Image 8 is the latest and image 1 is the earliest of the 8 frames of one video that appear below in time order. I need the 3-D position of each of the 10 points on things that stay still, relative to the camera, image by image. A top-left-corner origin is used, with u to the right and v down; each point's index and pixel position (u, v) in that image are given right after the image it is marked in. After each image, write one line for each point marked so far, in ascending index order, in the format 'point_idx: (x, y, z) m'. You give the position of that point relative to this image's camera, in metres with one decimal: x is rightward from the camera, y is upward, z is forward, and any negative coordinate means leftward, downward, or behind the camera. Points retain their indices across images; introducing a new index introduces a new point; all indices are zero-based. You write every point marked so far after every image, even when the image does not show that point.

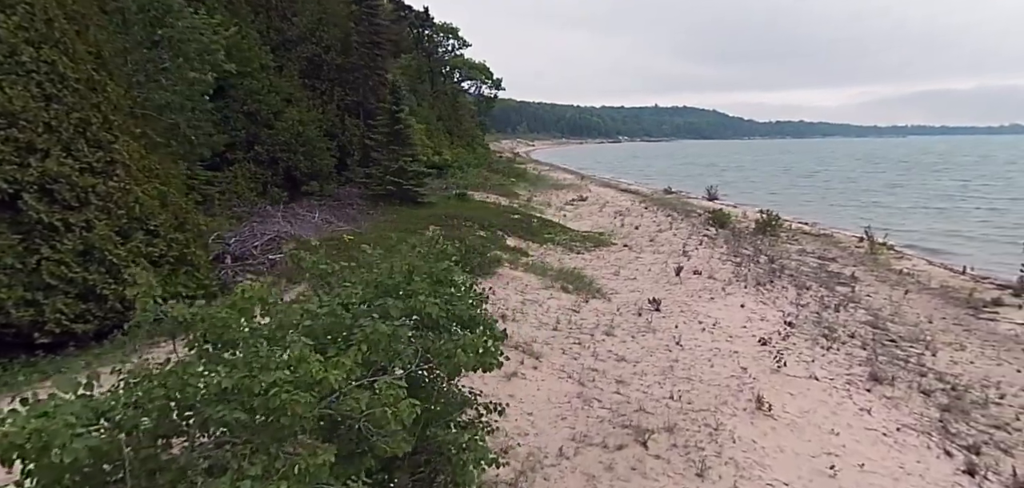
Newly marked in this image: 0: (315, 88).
0: (-5.0, +3.9, +15.4) m
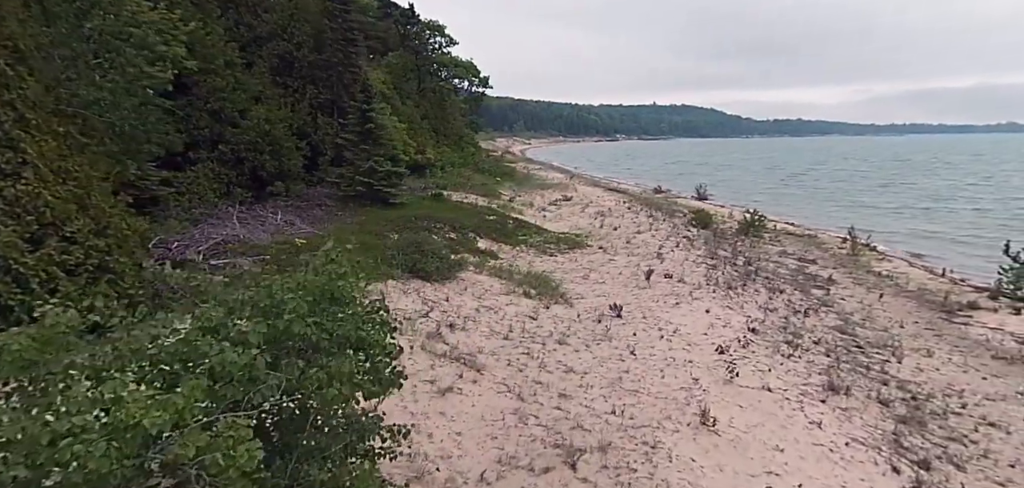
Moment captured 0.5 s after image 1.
0: (-5.6, +3.9, +15.2) m
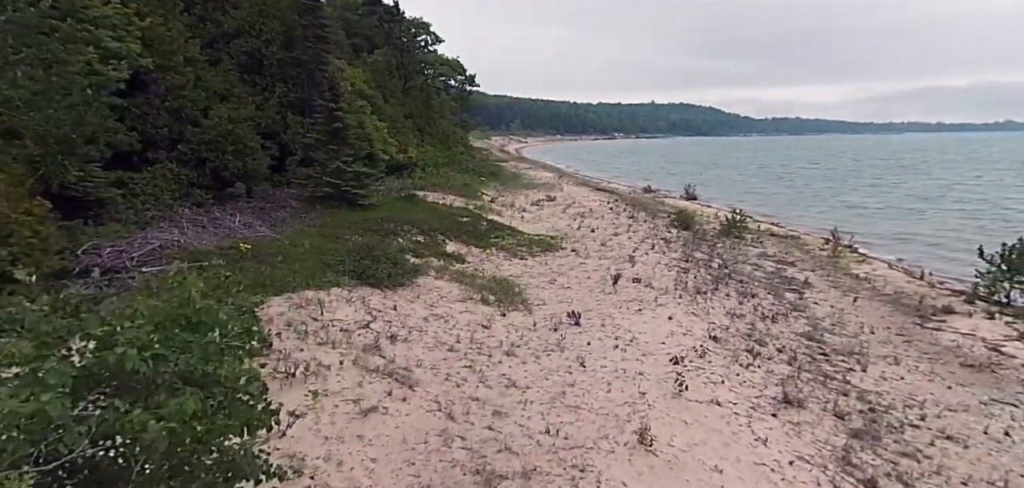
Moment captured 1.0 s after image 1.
0: (-6.2, +3.9, +14.8) m
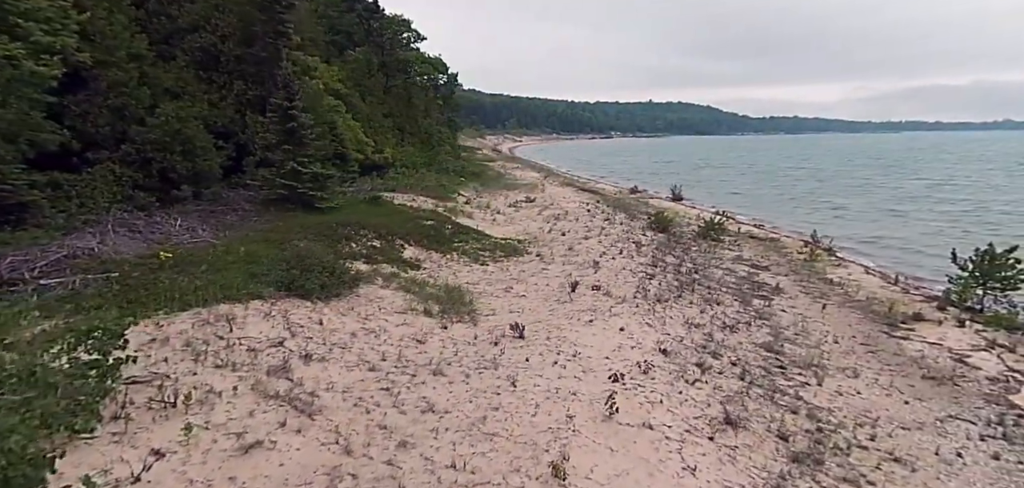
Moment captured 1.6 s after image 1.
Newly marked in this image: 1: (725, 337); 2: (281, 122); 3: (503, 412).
0: (-7.1, +3.8, +14.4) m
1: (+3.3, -1.5, +9.6) m
2: (-5.2, +2.7, +13.8) m
3: (-0.1, -1.4, +5.2) m
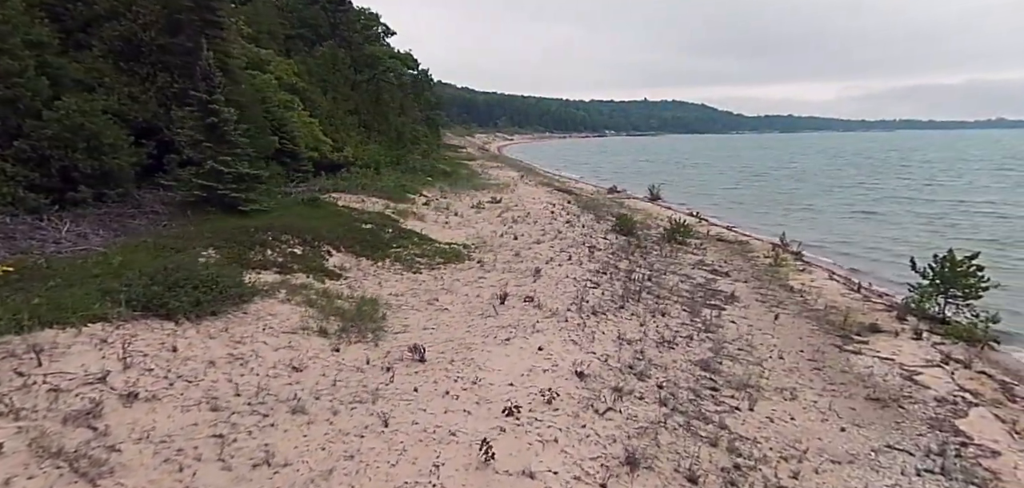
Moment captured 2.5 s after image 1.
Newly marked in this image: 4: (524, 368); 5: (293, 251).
0: (-8.3, +3.7, +13.4) m
1: (+2.2, -1.6, +9.0) m
2: (-6.5, +2.7, +12.9) m
3: (-1.1, -1.6, +4.5) m
4: (+0.2, -1.4, +7.0) m
5: (-3.9, -0.1, +10.9) m
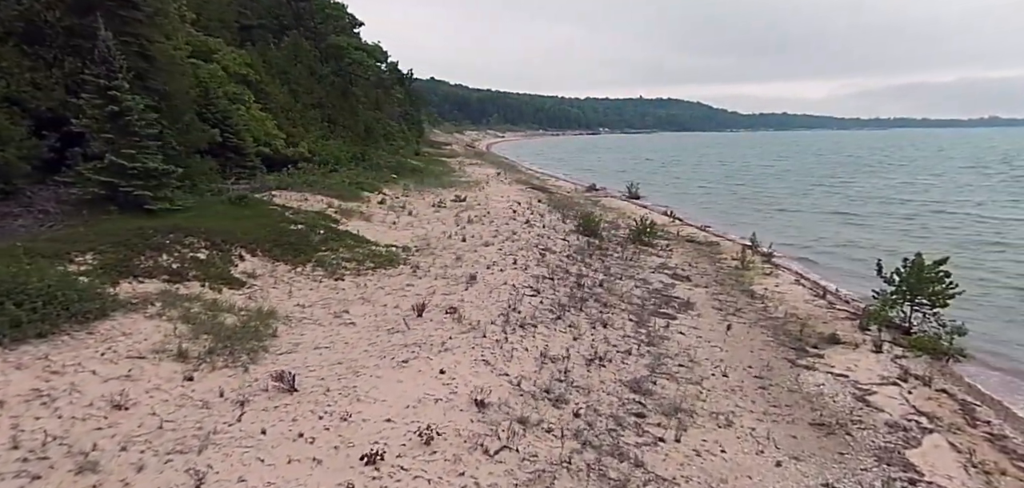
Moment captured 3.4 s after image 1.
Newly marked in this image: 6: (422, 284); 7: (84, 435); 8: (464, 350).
0: (-9.6, +3.7, +12.2) m
1: (+1.0, -1.7, +8.1) m
2: (-7.8, +2.6, +11.8) m
3: (-2.2, -1.7, +3.5) m
4: (-0.9, -1.5, +6.1) m
5: (-5.1, -0.2, +9.9) m
6: (-1.6, -0.7, +11.1) m
7: (-3.1, -1.4, +4.5) m
8: (-0.6, -1.3, +7.7) m
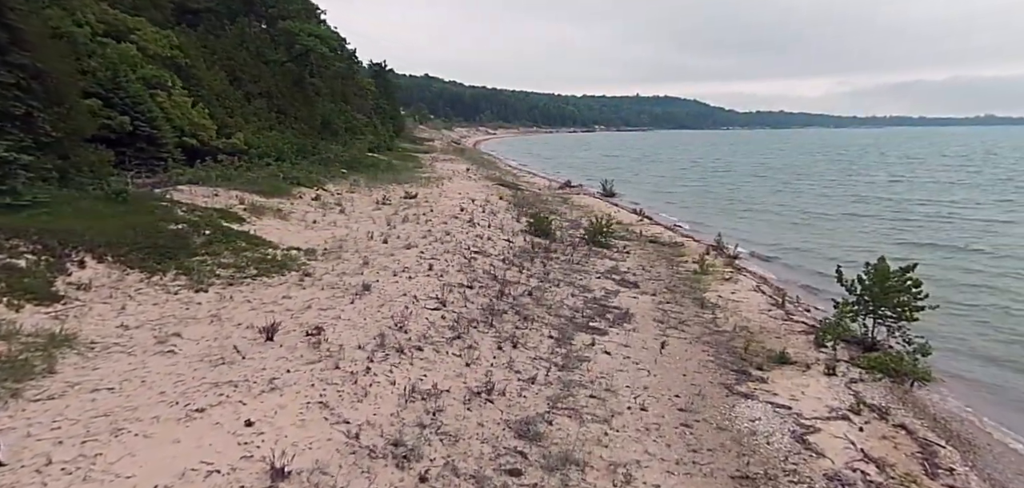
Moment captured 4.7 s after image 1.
0: (-11.2, +3.7, +10.3) m
1: (-0.5, -1.8, +6.5) m
2: (-9.4, +2.6, +10.0) m
3: (-3.6, -1.8, +1.9) m
4: (-2.4, -1.6, +4.5) m
5: (-6.7, -0.2, +8.2) m
6: (-3.2, -0.8, +9.4) m
7: (-4.5, -1.5, +2.8) m
8: (-2.1, -1.4, +6.1) m
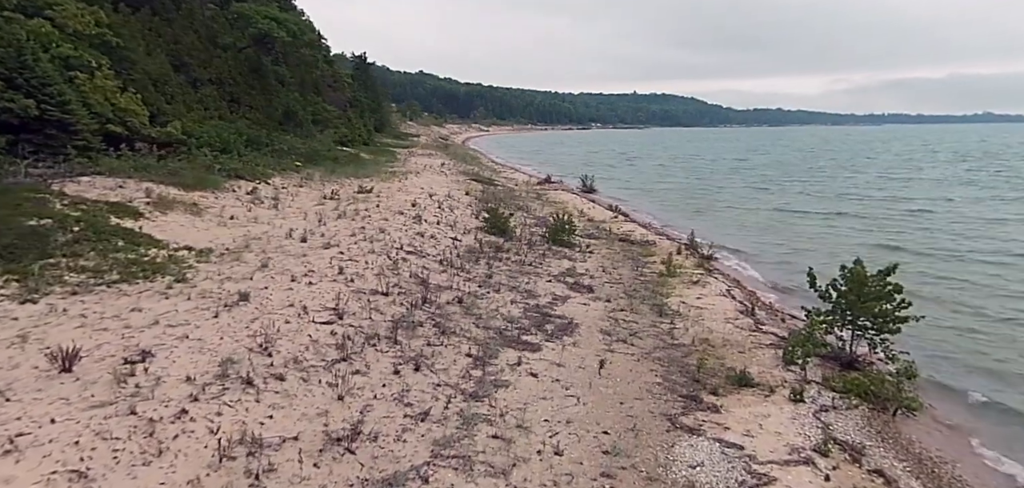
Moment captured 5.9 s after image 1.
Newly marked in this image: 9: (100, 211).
0: (-12.4, +3.7, +8.5) m
1: (-1.7, -1.9, +4.9) m
2: (-10.6, +2.6, +8.1) m
3: (-4.6, -1.9, +0.2) m
4: (-3.6, -1.7, +2.8) m
5: (-7.9, -0.3, +6.4) m
6: (-4.5, -0.8, +7.7) m
7: (-5.6, -1.6, +1.1) m
8: (-3.3, -1.5, +4.4) m
9: (-7.9, +0.7, +12.0) m
